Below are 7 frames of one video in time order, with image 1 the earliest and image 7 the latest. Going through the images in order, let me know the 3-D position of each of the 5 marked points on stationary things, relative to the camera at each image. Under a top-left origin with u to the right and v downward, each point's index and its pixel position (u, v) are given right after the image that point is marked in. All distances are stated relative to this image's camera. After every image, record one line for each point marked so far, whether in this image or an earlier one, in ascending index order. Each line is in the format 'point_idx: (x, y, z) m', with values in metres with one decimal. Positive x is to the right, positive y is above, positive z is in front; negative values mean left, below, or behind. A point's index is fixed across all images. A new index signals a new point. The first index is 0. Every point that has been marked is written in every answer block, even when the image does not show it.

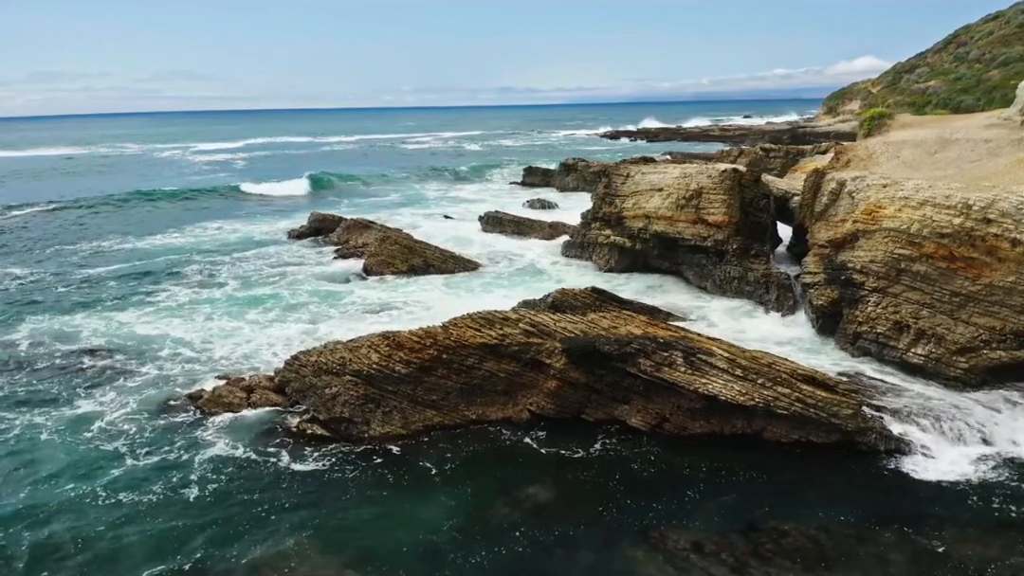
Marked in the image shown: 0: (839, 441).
0: (+4.8, -2.2, +10.2) m
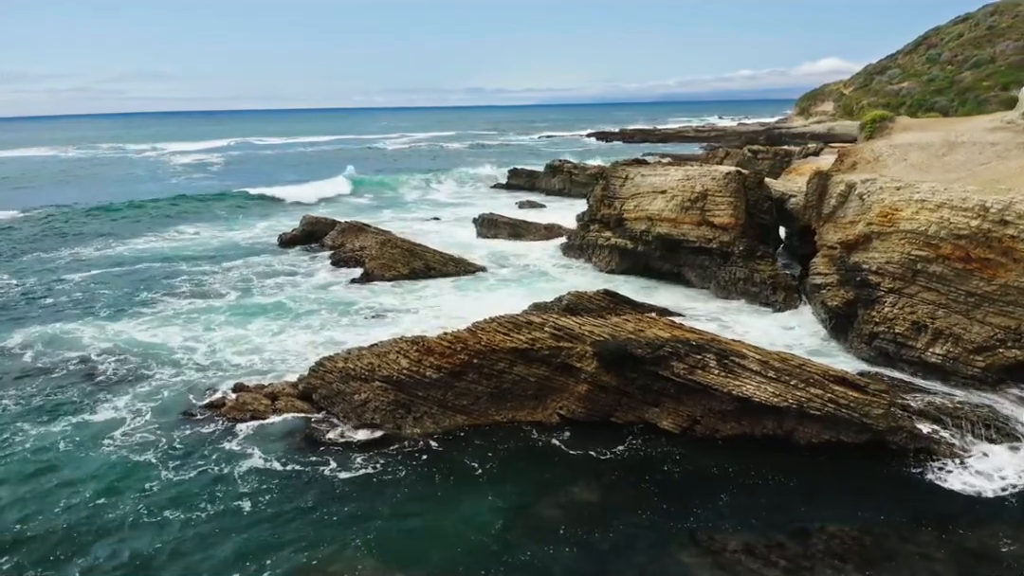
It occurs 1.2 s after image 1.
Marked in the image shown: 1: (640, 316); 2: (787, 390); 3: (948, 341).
0: (+5.3, -2.3, +10.4) m
1: (+2.4, -0.5, +13.4) m
2: (+4.2, -1.5, +10.5) m
3: (+7.9, -1.0, +12.6) m
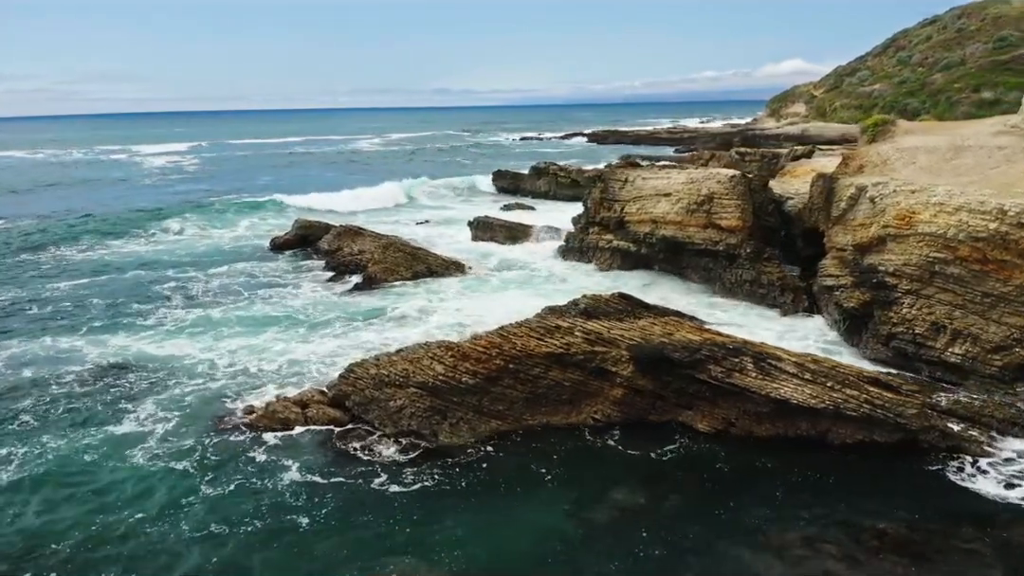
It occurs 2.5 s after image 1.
0: (+5.9, -2.3, +10.6) m
1: (+2.9, -0.6, +13.5) m
2: (+4.8, -1.6, +10.7) m
3: (+8.4, -1.0, +12.9) m
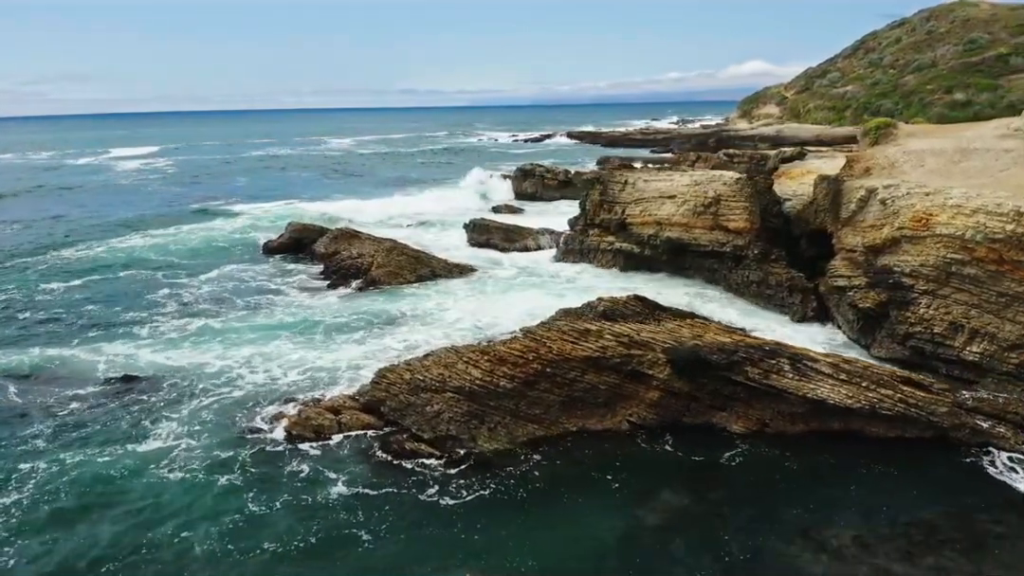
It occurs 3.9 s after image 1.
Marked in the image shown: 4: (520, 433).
0: (+6.5, -2.3, +10.8) m
1: (+3.5, -0.7, +13.7) m
2: (+5.4, -1.6, +10.9) m
3: (+8.9, -1.0, +13.3) m
4: (+0.1, -2.3, +11.3) m
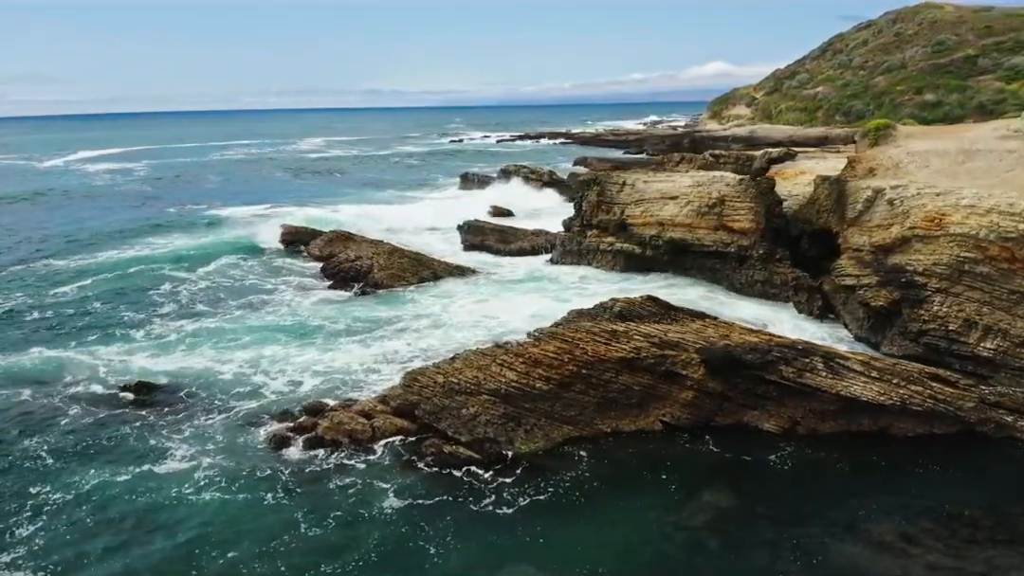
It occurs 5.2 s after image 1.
0: (+7.1, -2.3, +11.1) m
1: (+3.9, -0.7, +13.9) m
2: (+6.0, -1.6, +11.1) m
3: (+9.4, -0.9, +13.6) m
4: (+0.7, -2.4, +11.3) m
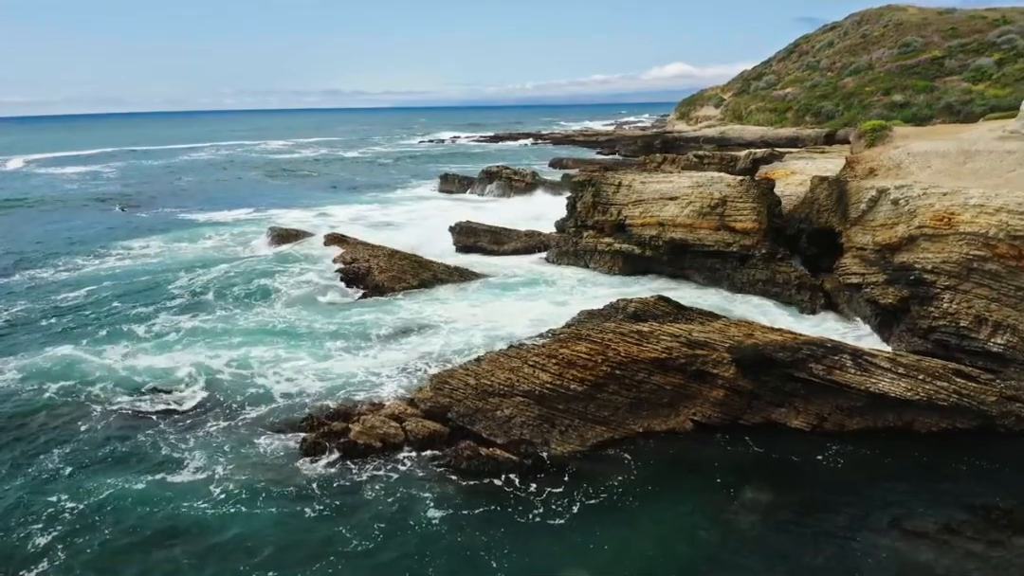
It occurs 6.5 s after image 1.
0: (+7.7, -2.2, +11.4) m
1: (+4.4, -0.7, +14.1) m
2: (+6.5, -1.6, +11.4) m
3: (+9.9, -0.9, +14.0) m
4: (+1.3, -2.4, +11.4) m
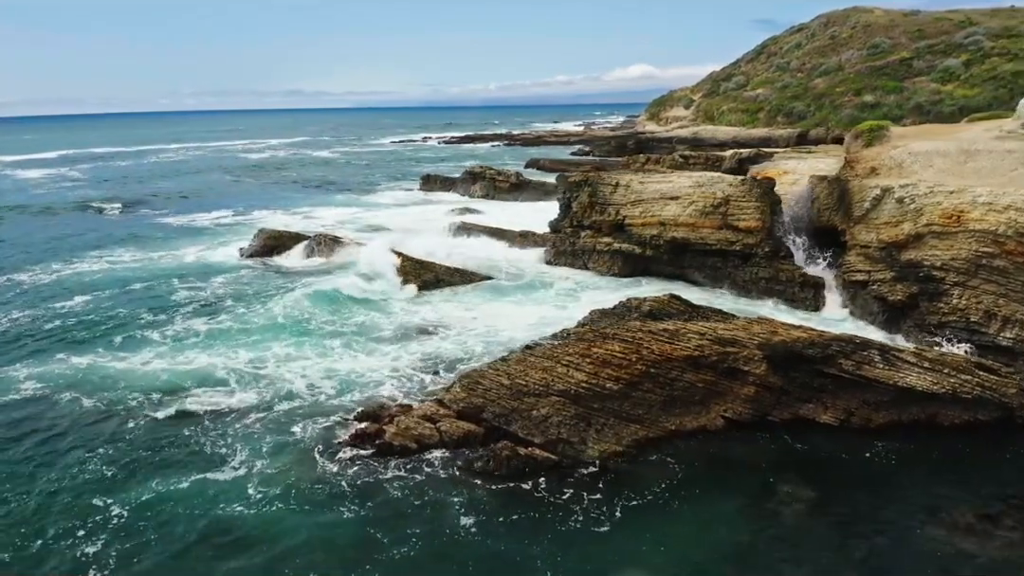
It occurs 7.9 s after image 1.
0: (+8.3, -2.2, +11.8) m
1: (+4.9, -0.6, +14.3) m
2: (+7.1, -1.5, +11.7) m
3: (+10.4, -0.8, +14.4) m
4: (+1.9, -2.4, +11.5) m
